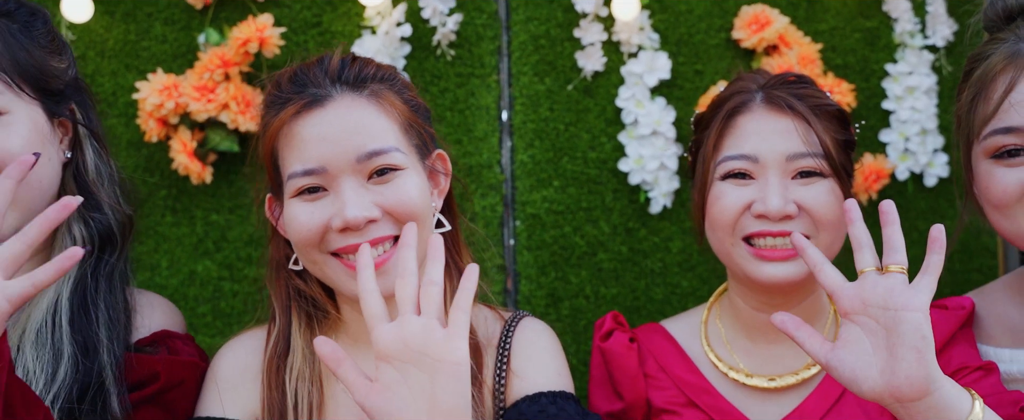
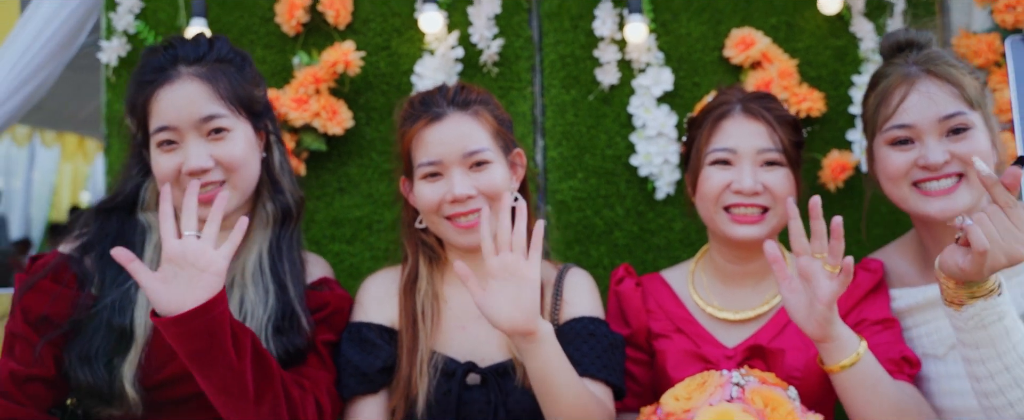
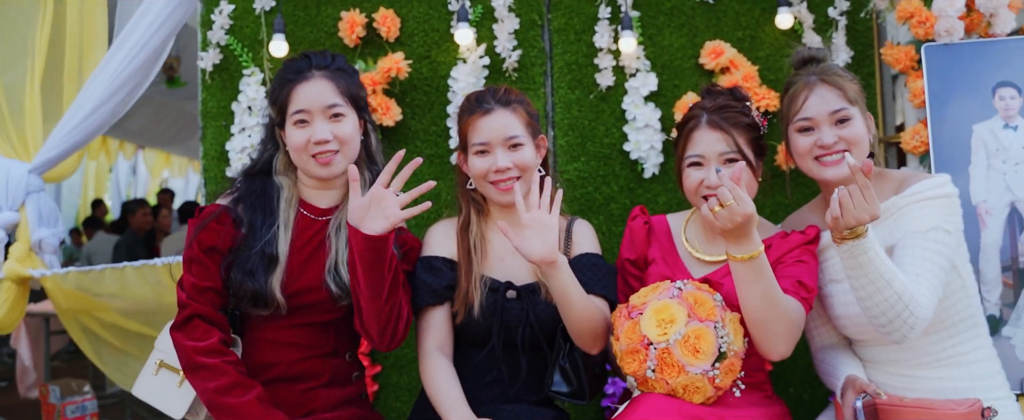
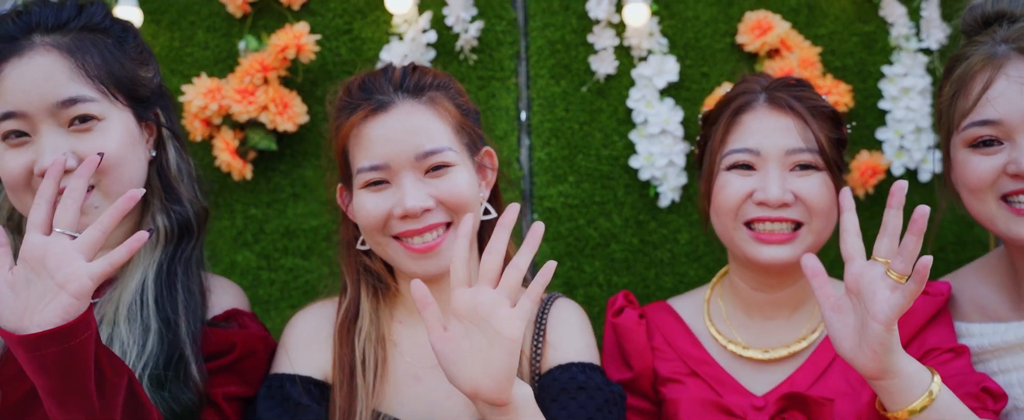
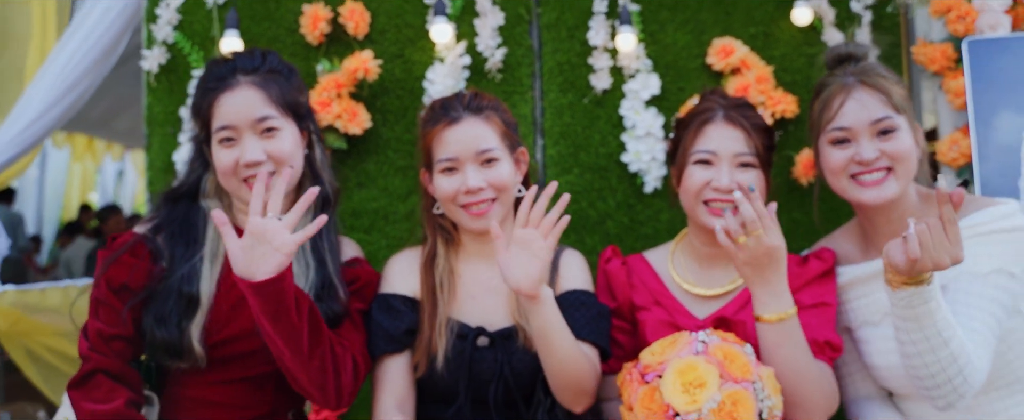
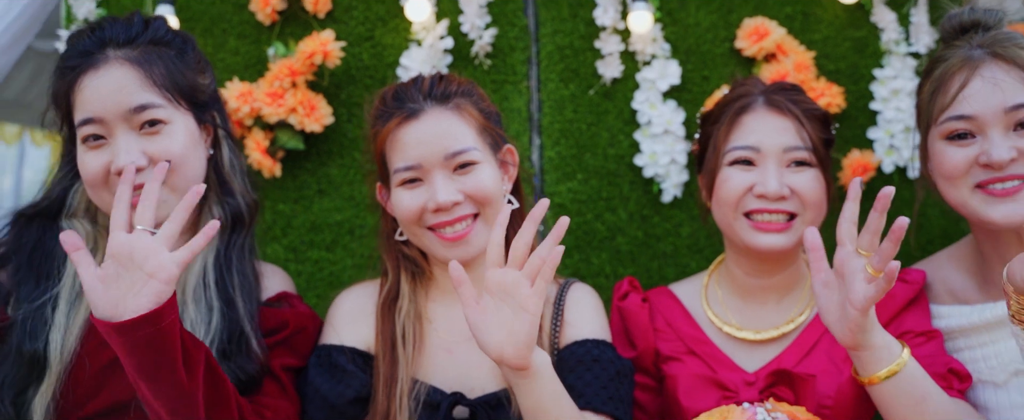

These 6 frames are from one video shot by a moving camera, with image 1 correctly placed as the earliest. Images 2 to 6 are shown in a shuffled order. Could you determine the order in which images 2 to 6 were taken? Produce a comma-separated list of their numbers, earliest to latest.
4, 6, 2, 5, 3
